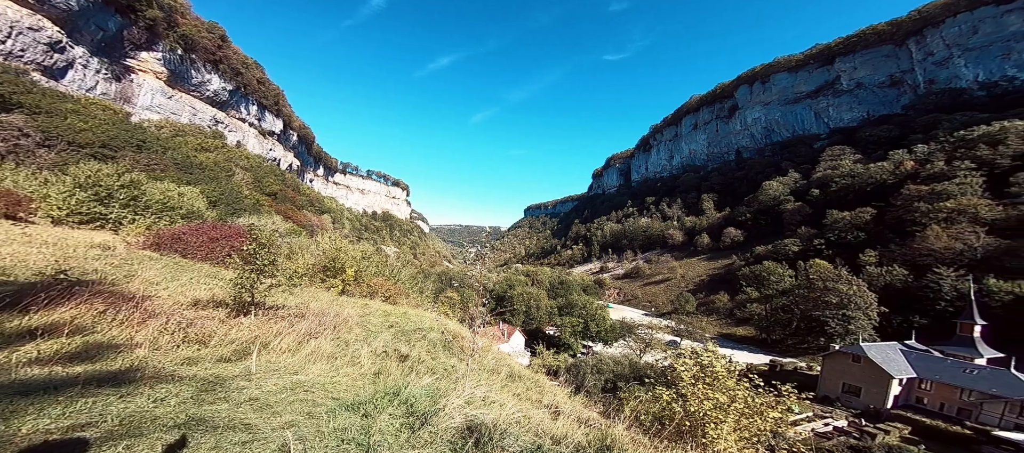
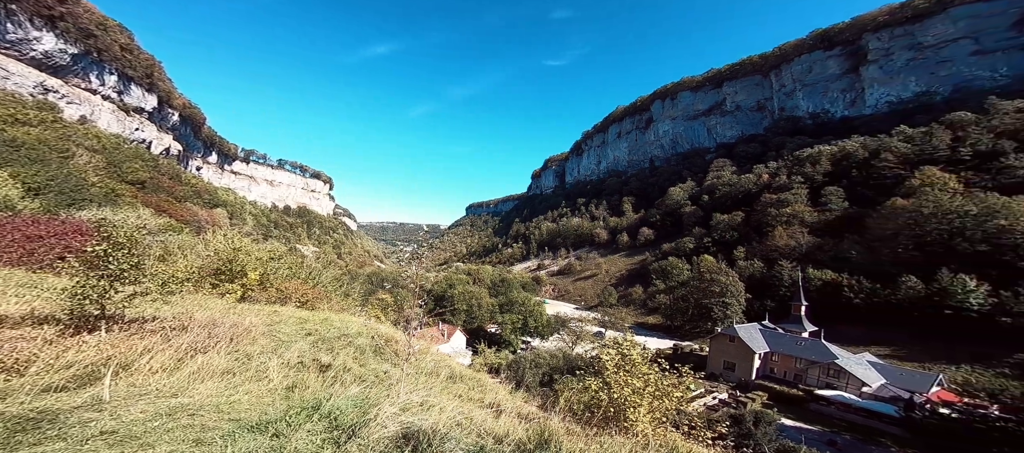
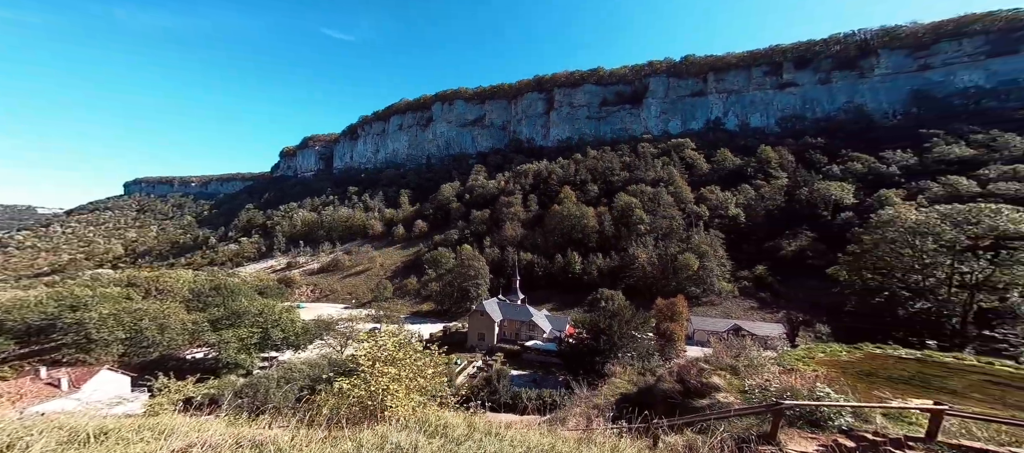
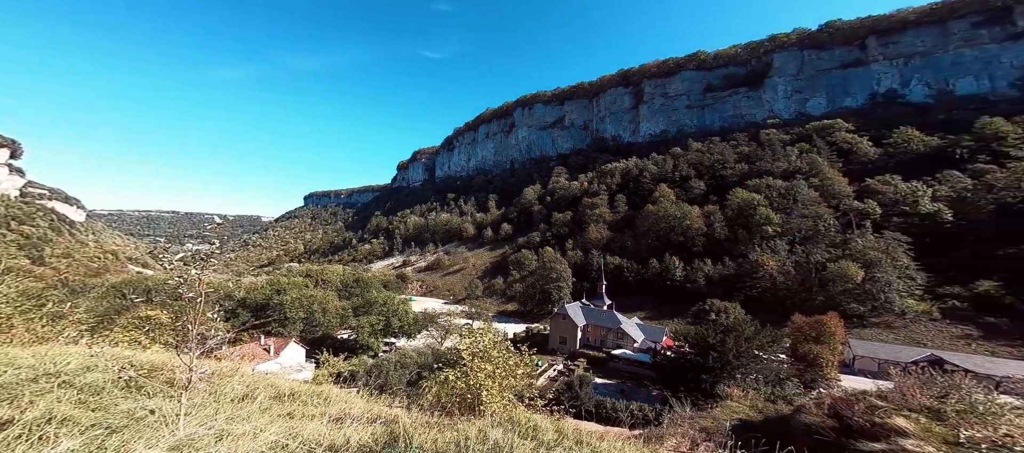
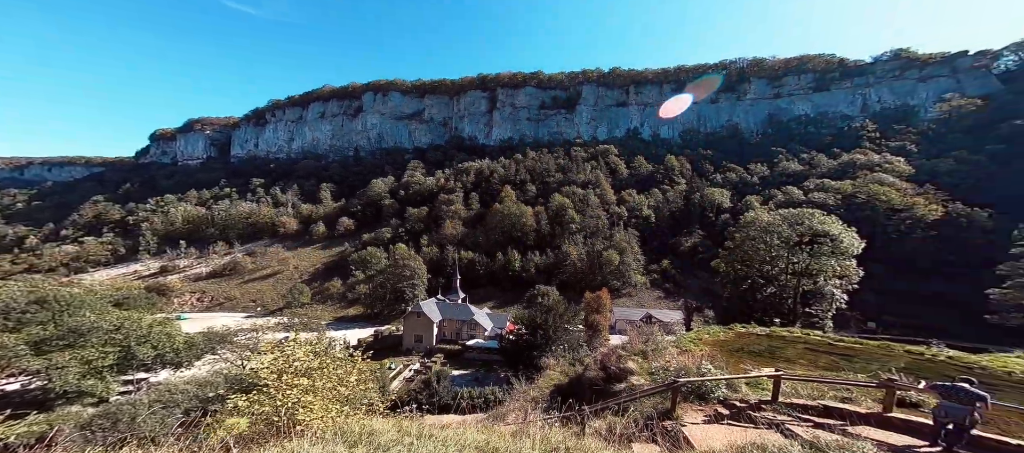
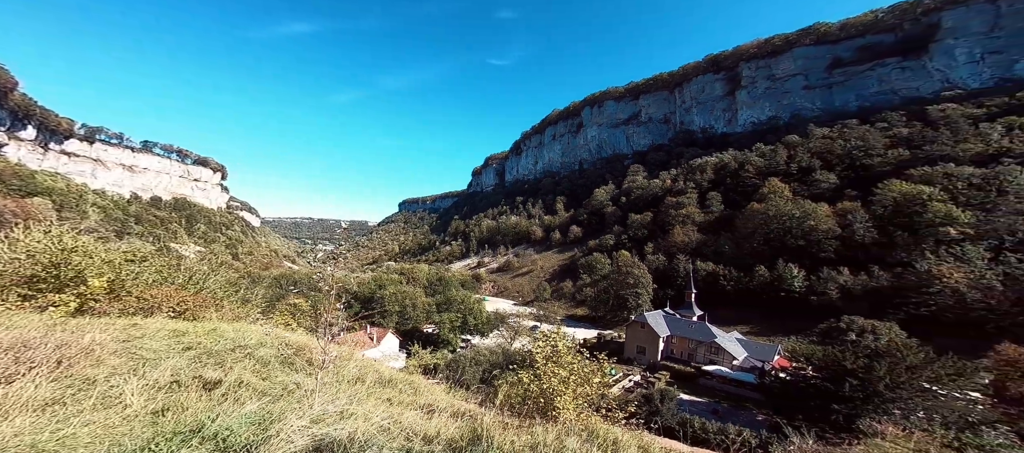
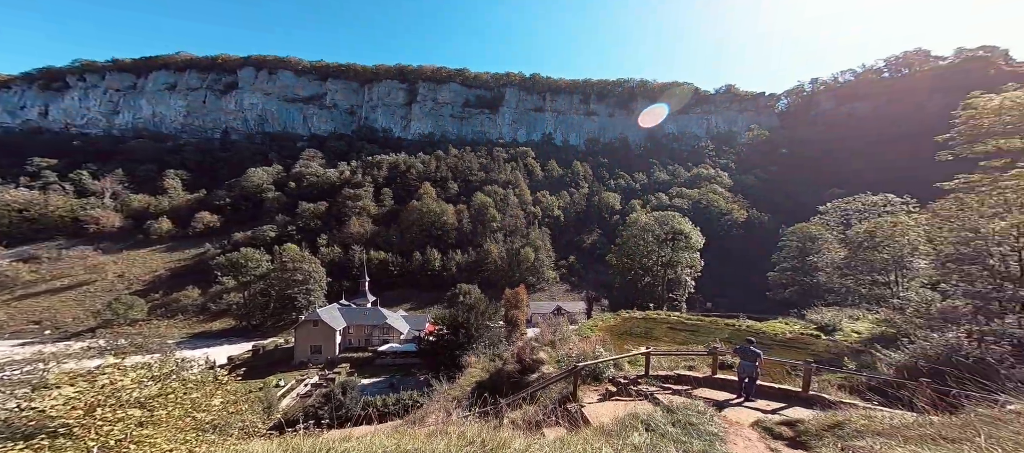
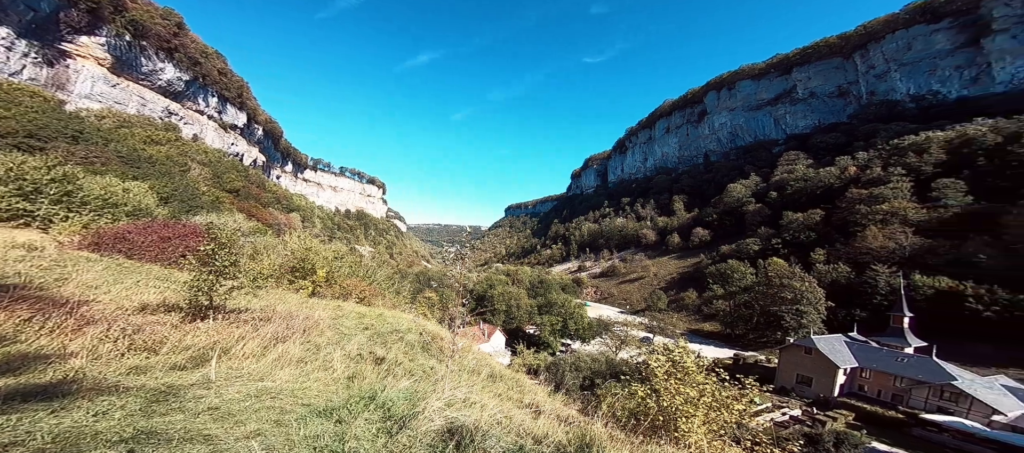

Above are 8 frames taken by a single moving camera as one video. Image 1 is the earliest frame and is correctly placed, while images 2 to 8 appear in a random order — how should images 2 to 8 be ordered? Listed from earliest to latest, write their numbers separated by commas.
8, 2, 6, 4, 3, 5, 7
